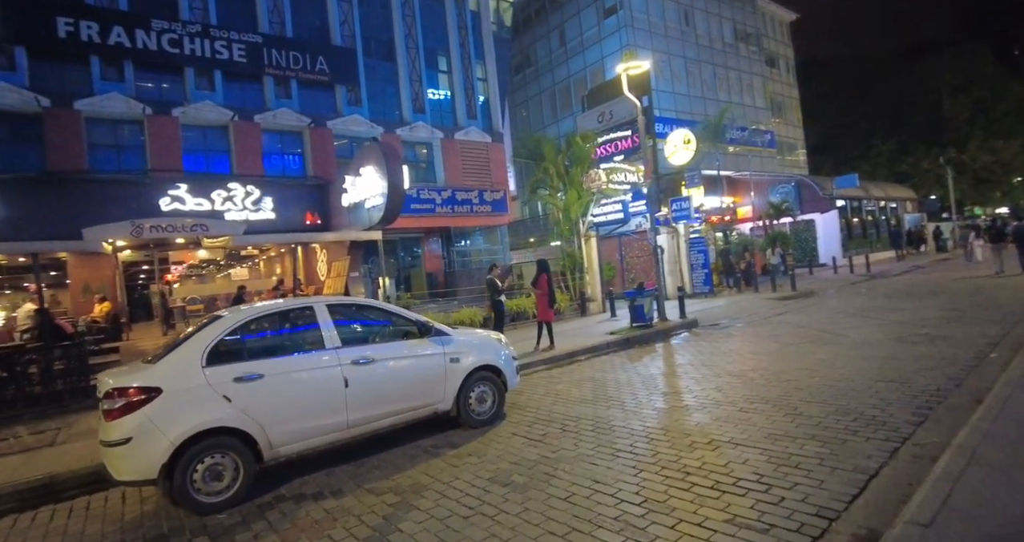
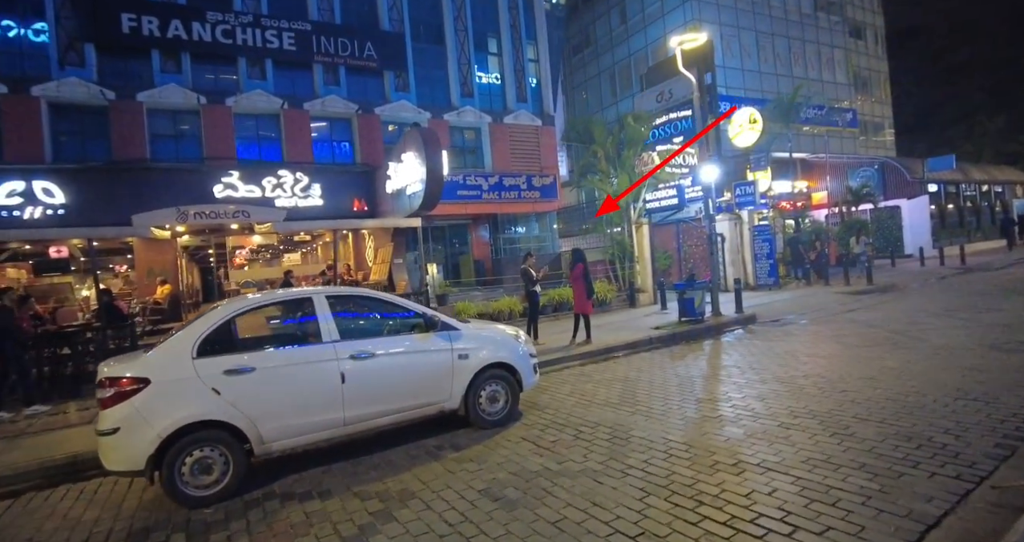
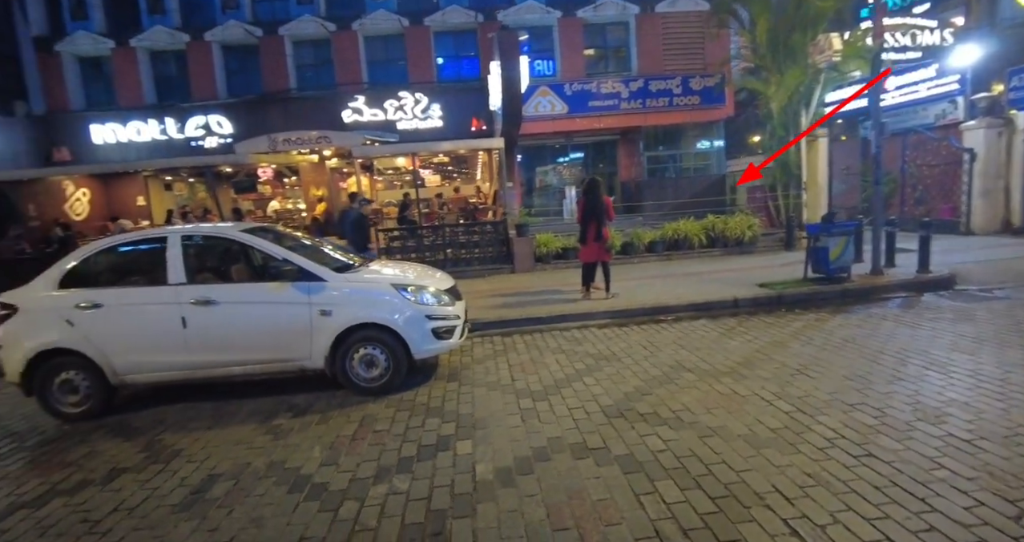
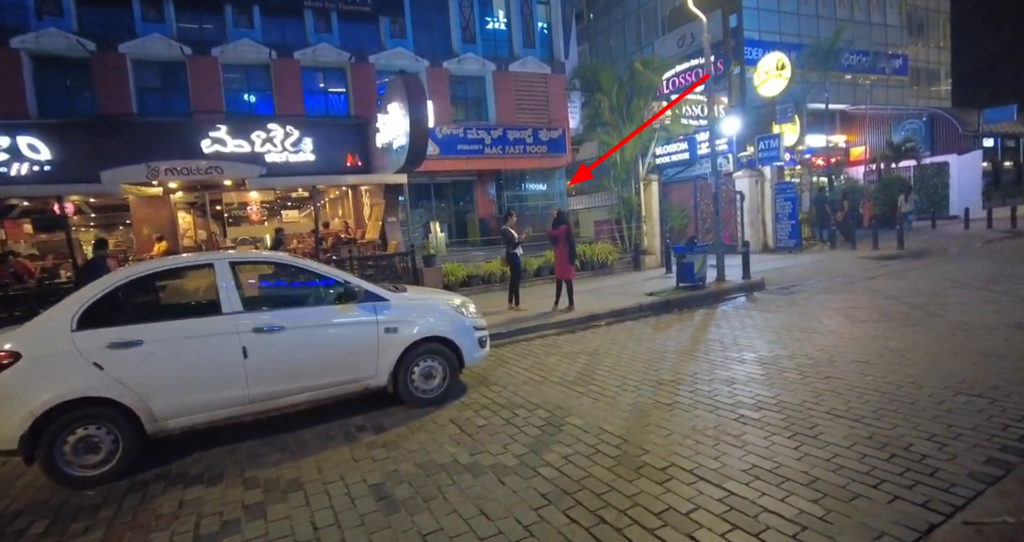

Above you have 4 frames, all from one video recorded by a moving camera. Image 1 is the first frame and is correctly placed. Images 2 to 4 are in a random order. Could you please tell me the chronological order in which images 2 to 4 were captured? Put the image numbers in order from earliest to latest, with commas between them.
2, 4, 3
